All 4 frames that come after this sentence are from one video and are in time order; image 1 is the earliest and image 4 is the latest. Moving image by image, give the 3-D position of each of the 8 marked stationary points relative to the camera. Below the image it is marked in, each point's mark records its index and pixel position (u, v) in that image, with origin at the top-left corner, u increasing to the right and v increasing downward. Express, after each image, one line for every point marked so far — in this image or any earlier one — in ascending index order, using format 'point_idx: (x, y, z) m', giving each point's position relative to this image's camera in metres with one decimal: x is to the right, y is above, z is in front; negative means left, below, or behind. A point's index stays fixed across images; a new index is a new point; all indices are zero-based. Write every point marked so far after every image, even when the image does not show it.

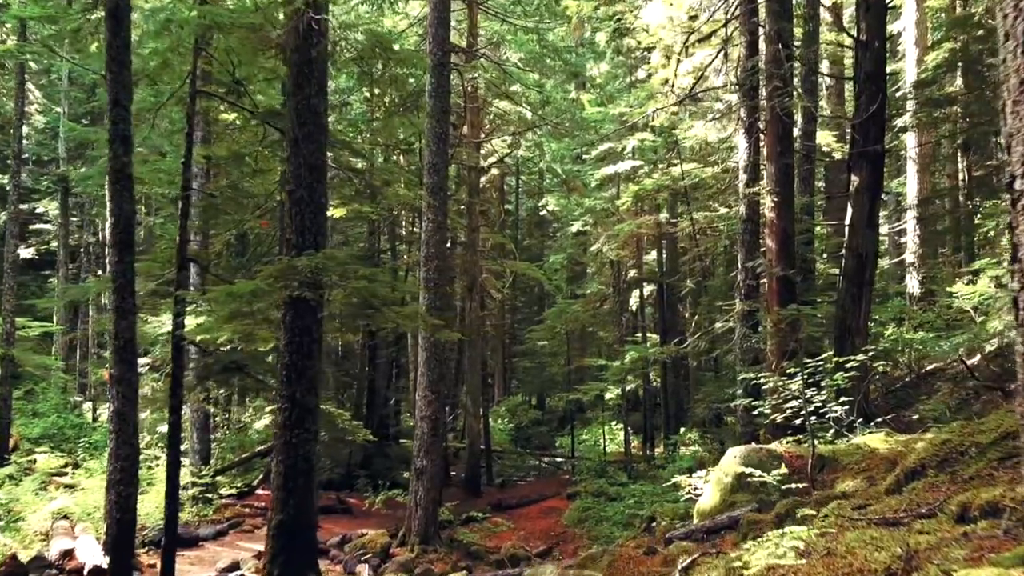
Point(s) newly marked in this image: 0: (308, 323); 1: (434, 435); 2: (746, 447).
0: (-1.5, -0.3, +6.2) m
1: (-1.2, -2.2, +12.9) m
2: (+2.2, -1.5, +7.8) m
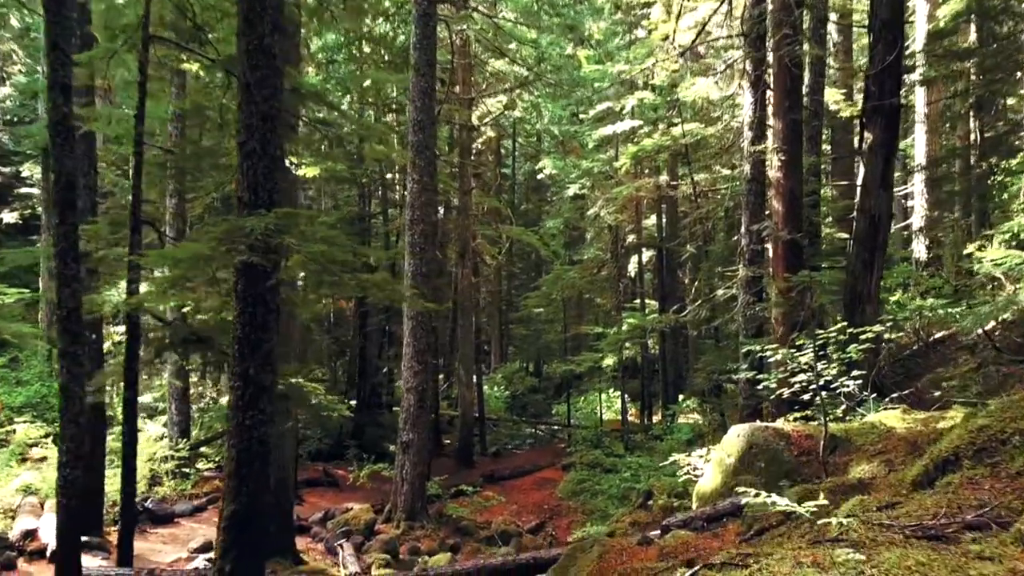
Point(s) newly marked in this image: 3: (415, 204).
0: (-1.6, -0.1, +5.5) m
1: (-1.3, -1.7, +12.3) m
2: (+2.0, -1.2, +7.2) m
3: (-1.4, +1.2, +12.4) m
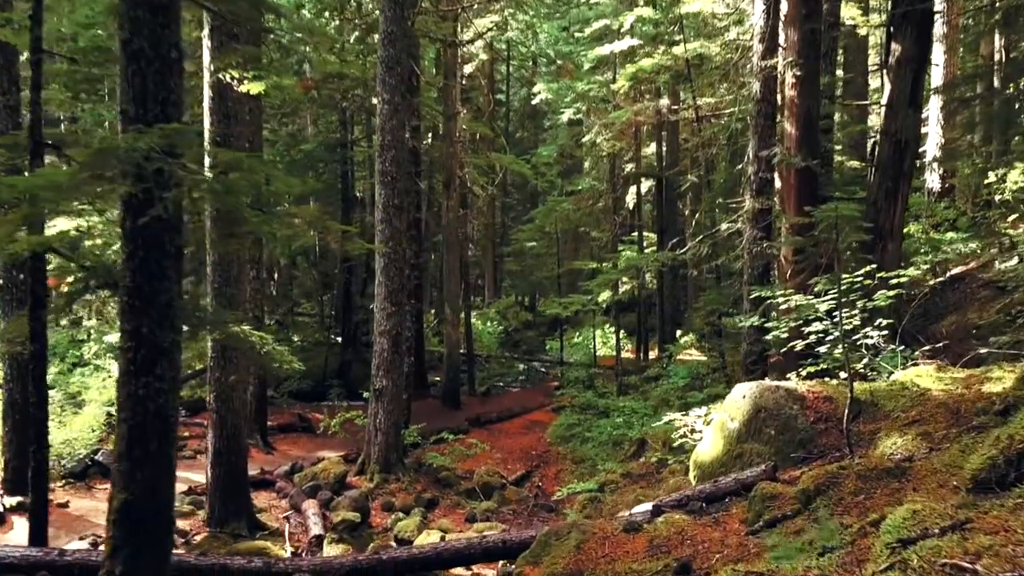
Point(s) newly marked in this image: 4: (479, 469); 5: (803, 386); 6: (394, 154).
0: (-1.8, +0.3, +4.4) m
1: (-1.6, -0.9, +11.3) m
2: (+1.8, -0.7, +6.2) m
3: (-1.7, +2.1, +11.1) m
4: (-0.5, -2.7, +12.6) m
5: (+2.1, -0.7, +6.3) m
6: (-1.6, +1.8, +11.1) m
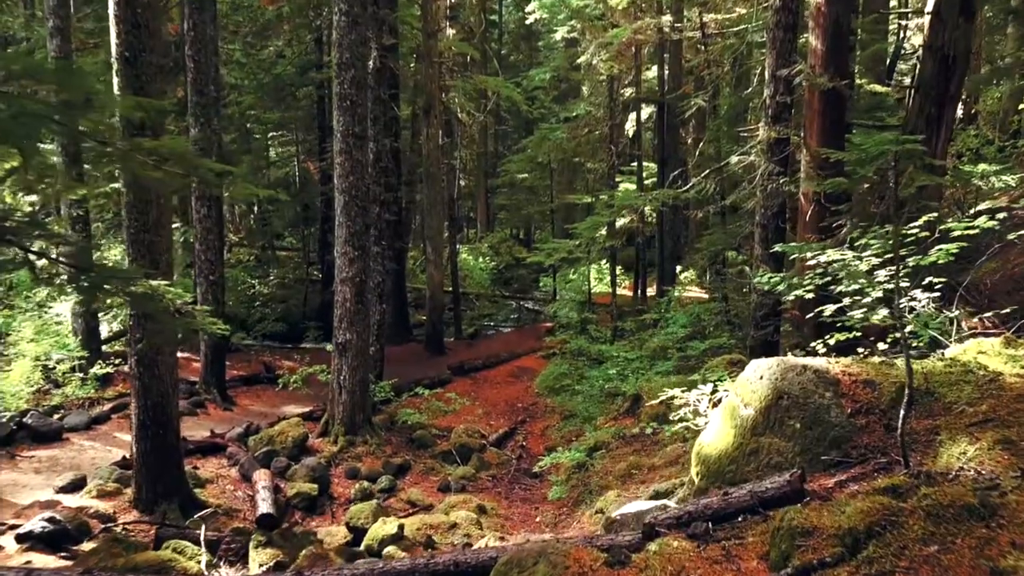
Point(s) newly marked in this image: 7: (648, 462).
0: (-2.1, +0.4, +3.1) m
1: (-1.8, -0.2, +10.1) m
2: (+1.6, -0.4, +4.9) m
3: (-1.9, +2.8, +9.6) m
4: (-0.7, -1.9, +11.5) m
5: (+1.9, -0.4, +5.0) m
6: (-1.8, +2.4, +9.6) m
7: (+1.4, -1.7, +8.5) m
